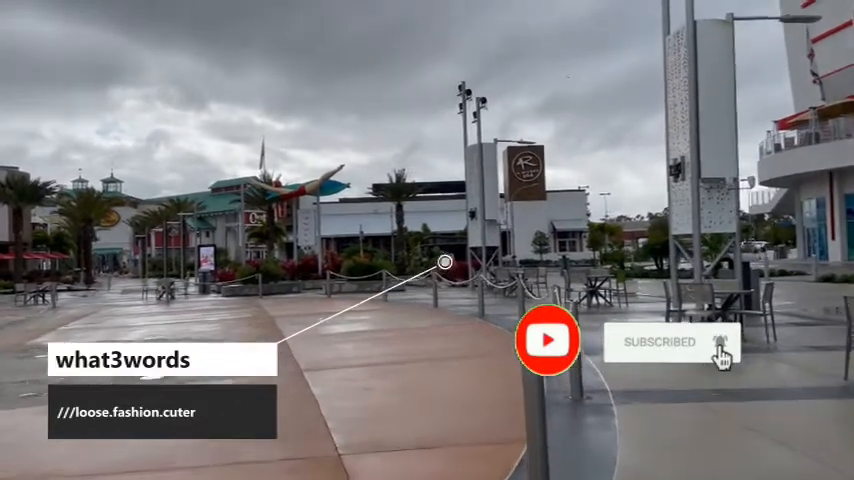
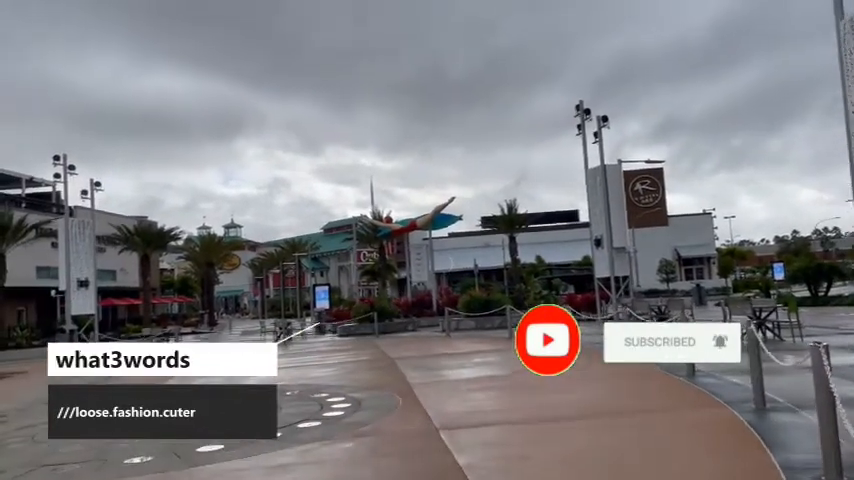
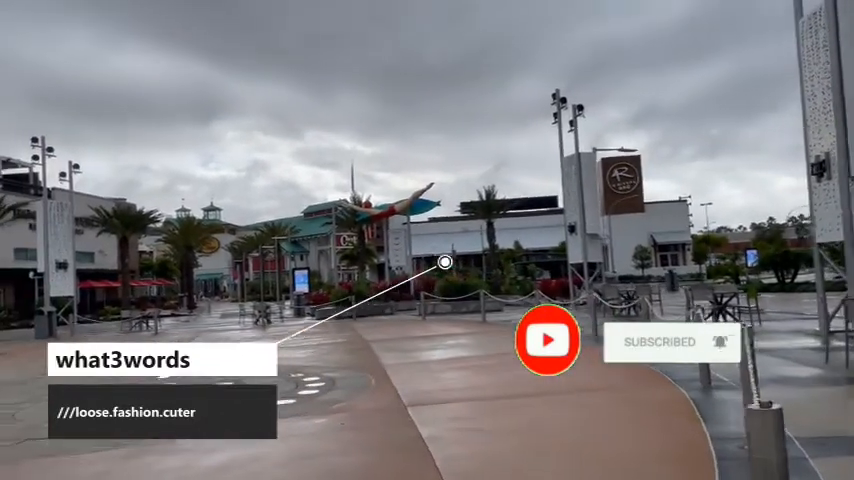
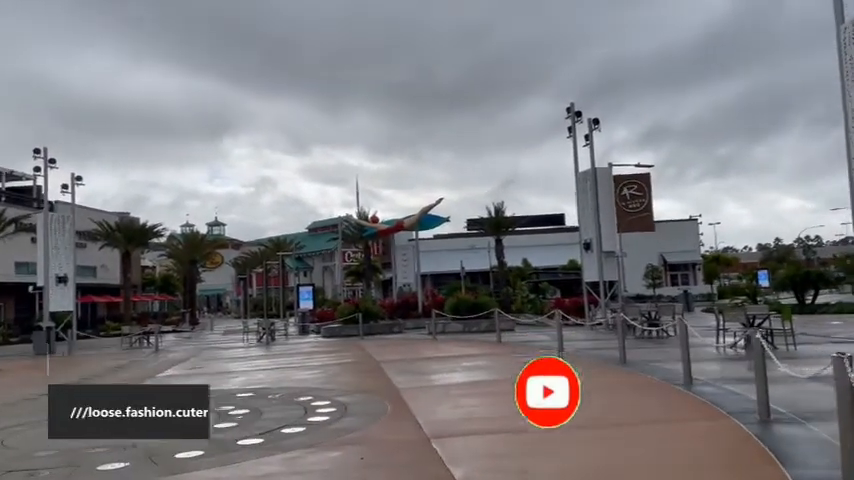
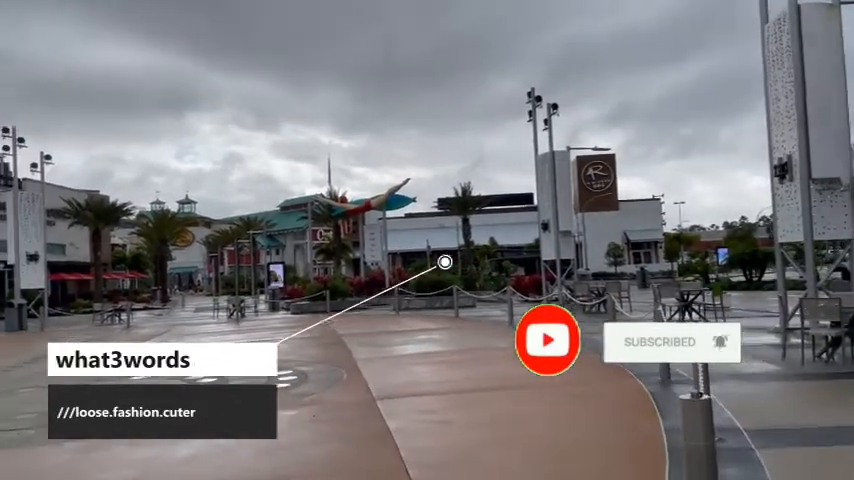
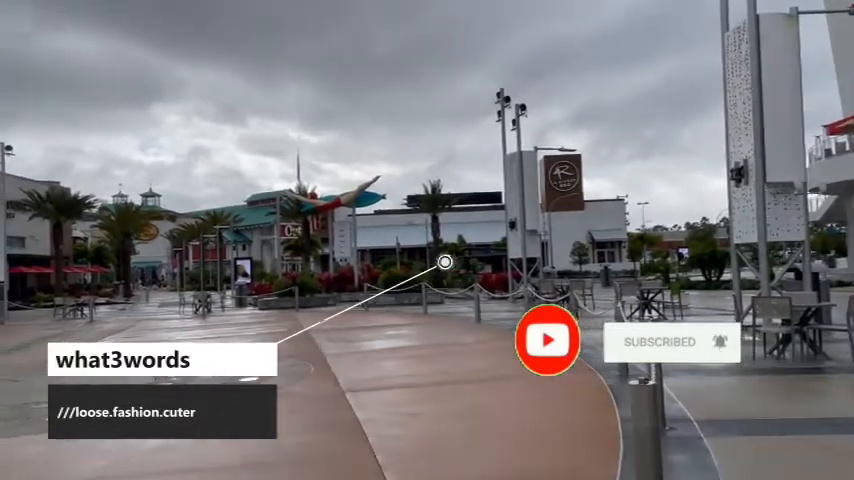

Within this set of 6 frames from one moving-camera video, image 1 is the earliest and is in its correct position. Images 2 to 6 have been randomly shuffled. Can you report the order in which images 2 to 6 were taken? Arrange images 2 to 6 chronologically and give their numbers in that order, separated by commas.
6, 5, 3, 2, 4
